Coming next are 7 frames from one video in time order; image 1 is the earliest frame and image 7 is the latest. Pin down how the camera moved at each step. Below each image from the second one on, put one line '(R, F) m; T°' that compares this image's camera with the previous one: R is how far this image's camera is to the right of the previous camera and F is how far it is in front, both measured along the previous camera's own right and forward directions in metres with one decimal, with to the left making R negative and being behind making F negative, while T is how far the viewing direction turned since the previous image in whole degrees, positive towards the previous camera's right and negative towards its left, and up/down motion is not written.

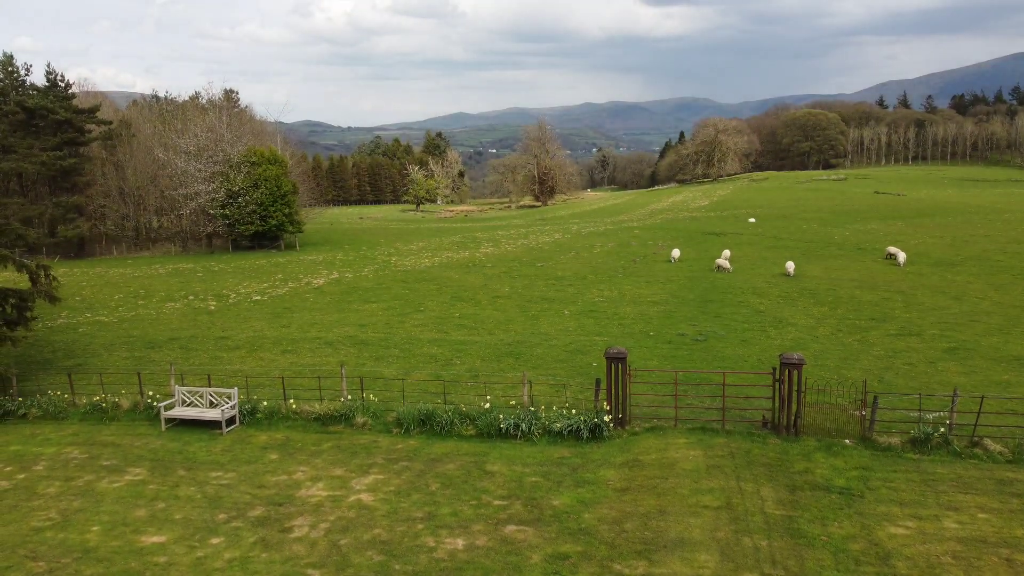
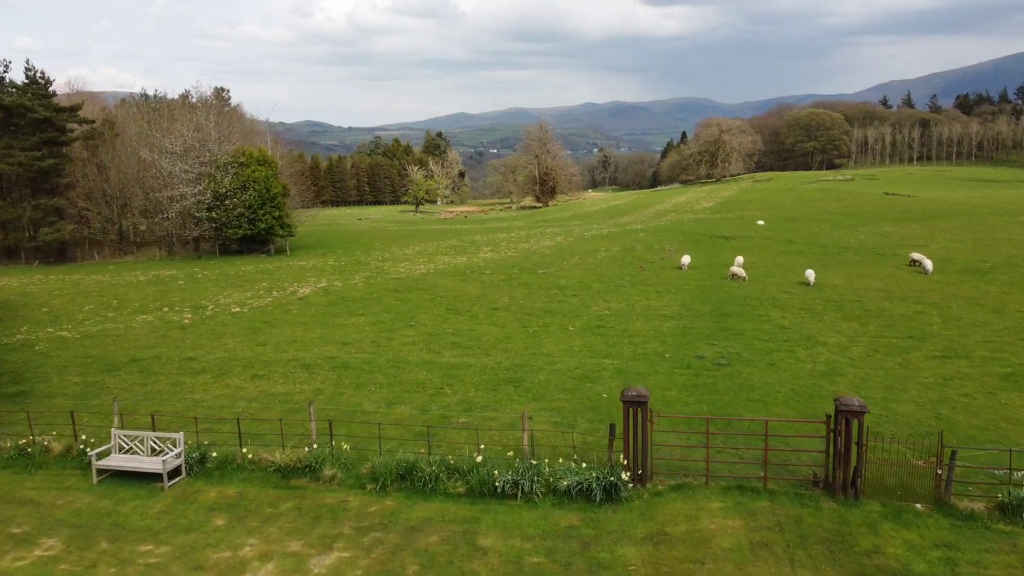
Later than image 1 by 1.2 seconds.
(+0.1, +2.3) m; 0°
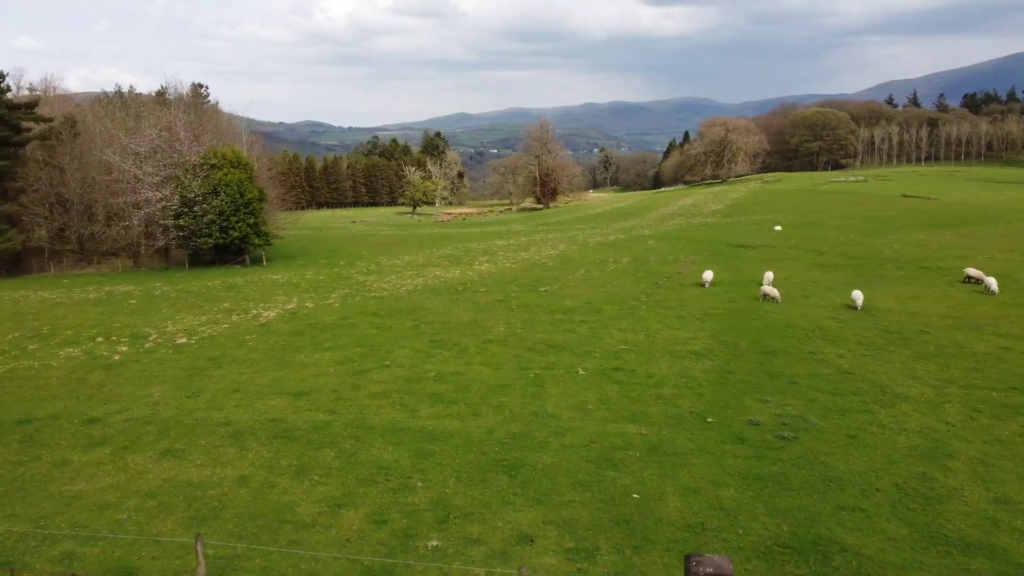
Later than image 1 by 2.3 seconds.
(+0.1, +4.6) m; 0°
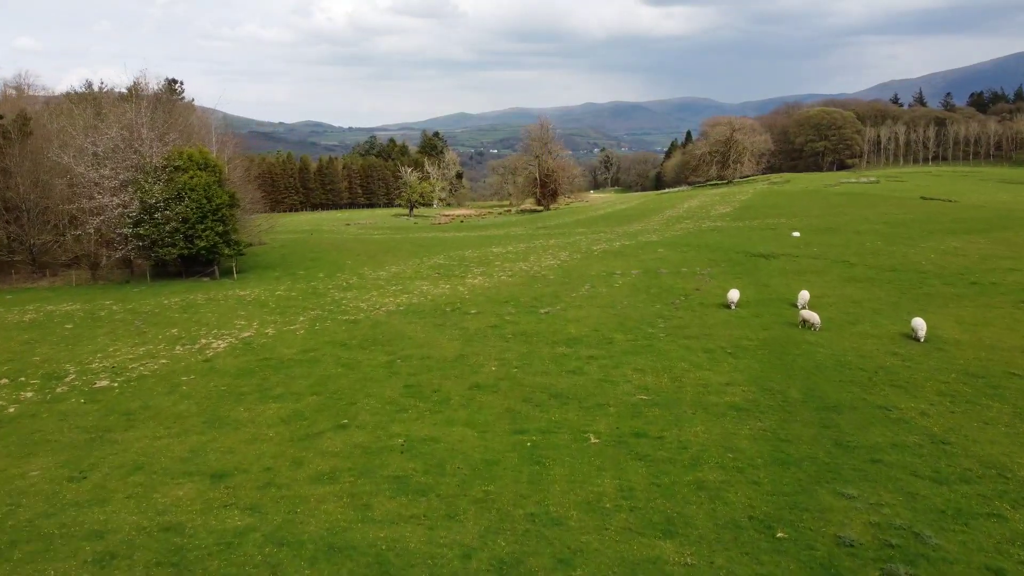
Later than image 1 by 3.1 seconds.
(+0.2, +4.5) m; 0°
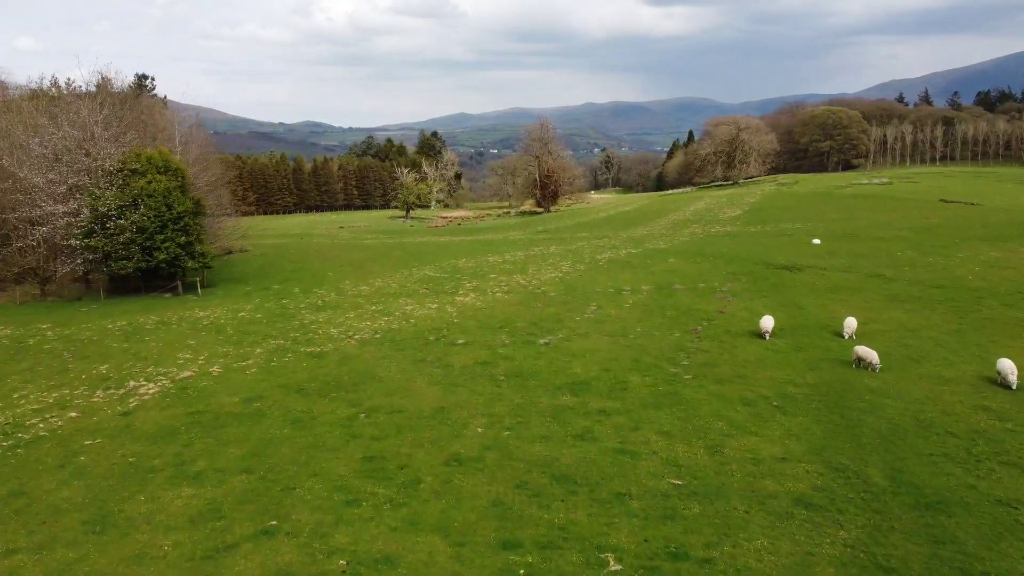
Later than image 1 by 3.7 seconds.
(+0.2, +4.4) m; 0°
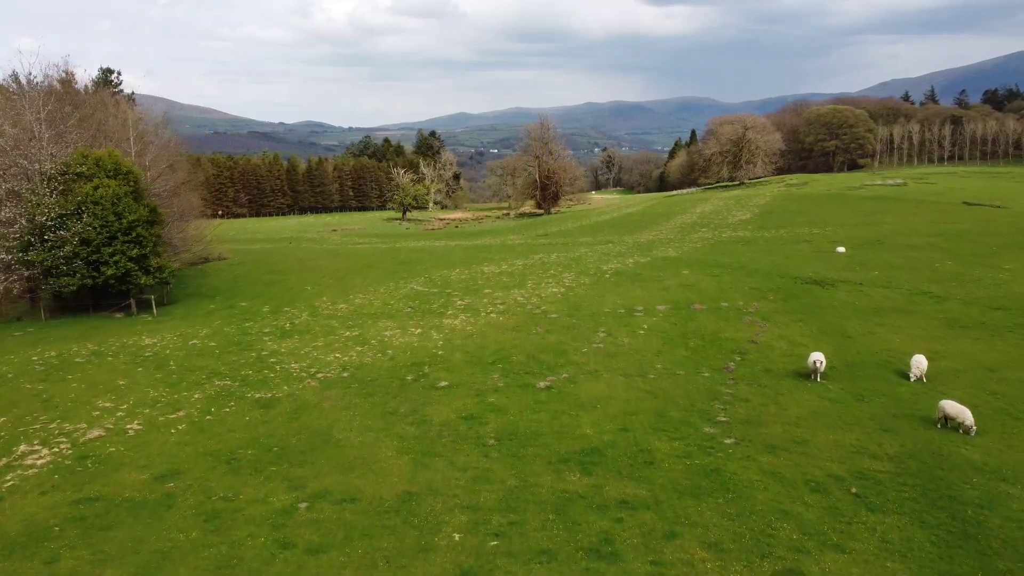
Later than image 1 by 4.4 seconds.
(+0.2, +4.5) m; 0°
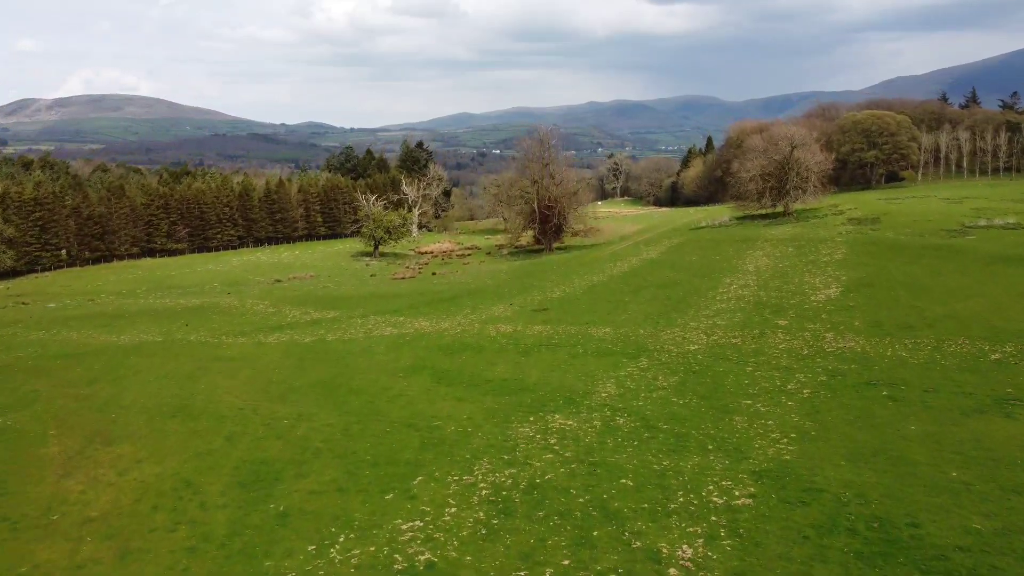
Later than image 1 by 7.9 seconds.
(+1.8, +27.2) m; 0°
